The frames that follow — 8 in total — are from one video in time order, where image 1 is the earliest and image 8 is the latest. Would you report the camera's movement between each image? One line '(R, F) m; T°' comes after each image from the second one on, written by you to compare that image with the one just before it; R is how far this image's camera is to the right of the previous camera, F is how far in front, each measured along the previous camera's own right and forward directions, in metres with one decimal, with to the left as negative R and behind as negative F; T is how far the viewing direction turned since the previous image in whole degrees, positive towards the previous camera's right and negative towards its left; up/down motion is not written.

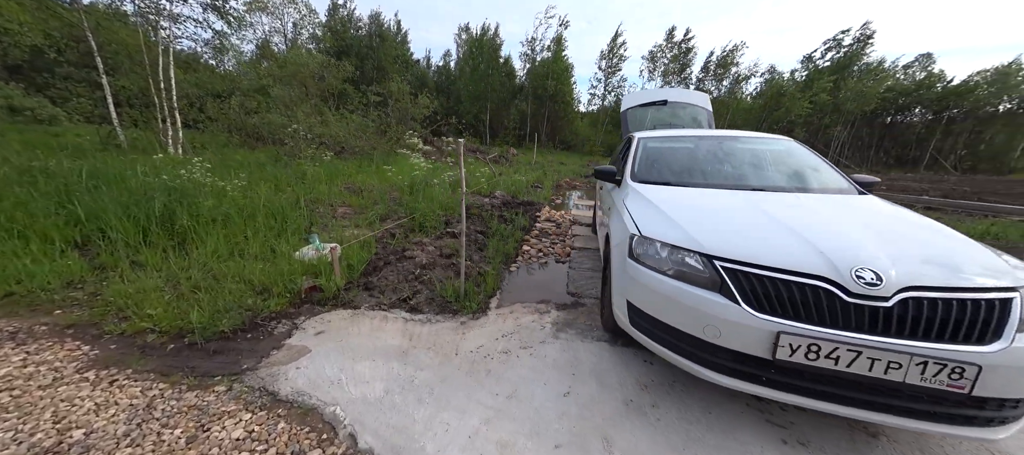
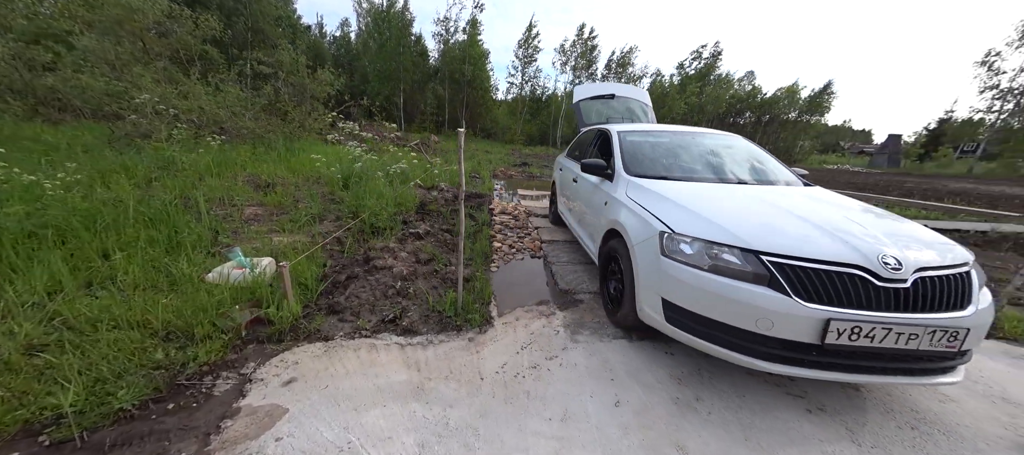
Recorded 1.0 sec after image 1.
(-0.7, +0.3) m; +16°
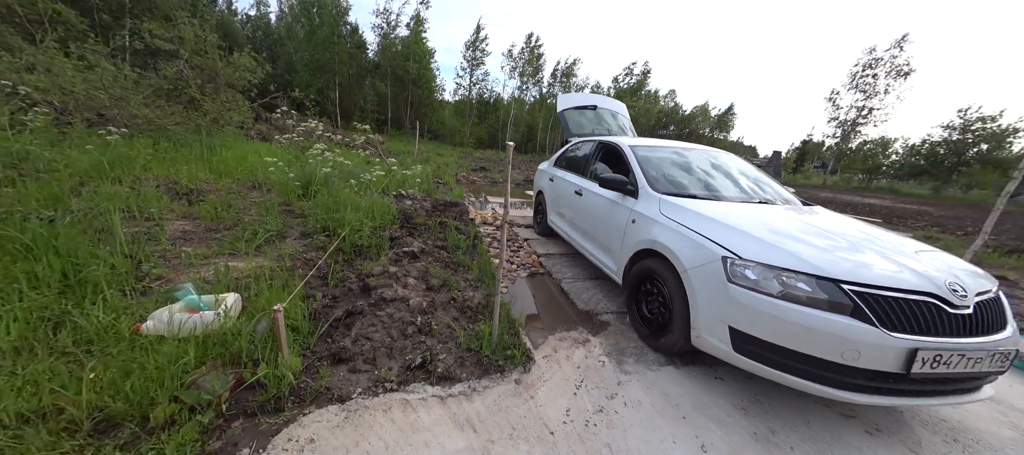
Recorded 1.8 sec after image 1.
(-0.7, +0.3) m; +11°
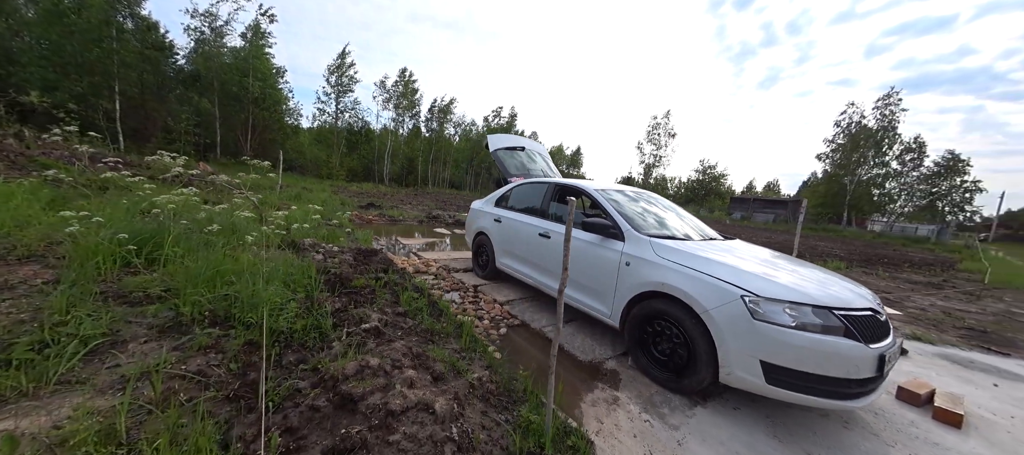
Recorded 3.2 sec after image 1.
(-0.9, +0.5) m; +24°
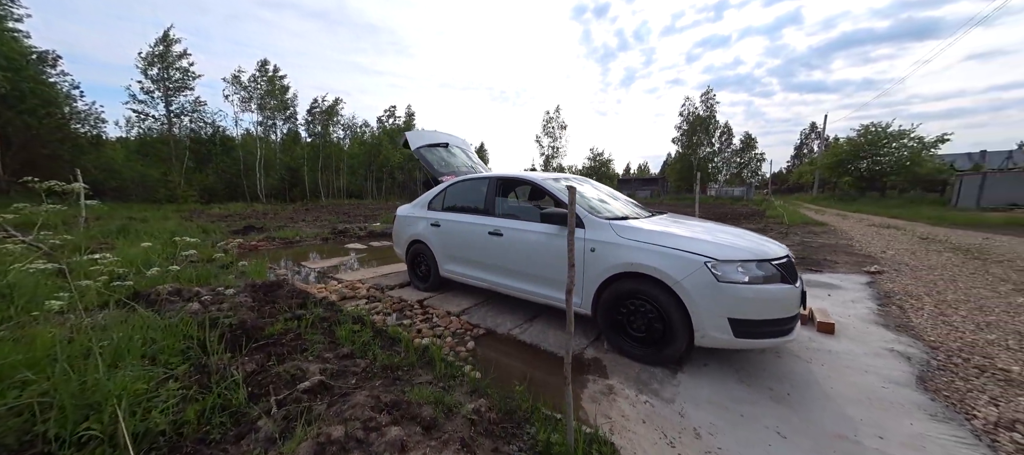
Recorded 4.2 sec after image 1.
(-0.3, +0.3) m; +16°
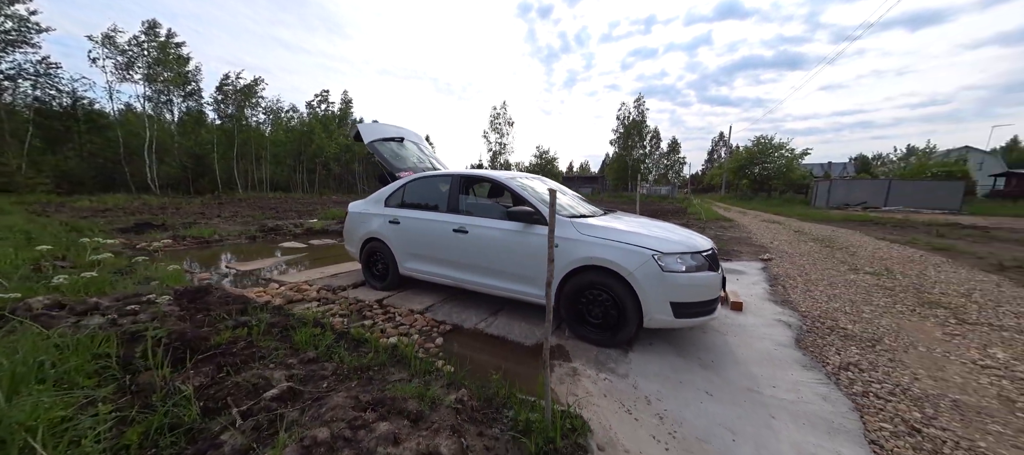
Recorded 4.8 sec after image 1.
(-0.2, -0.1) m; +10°
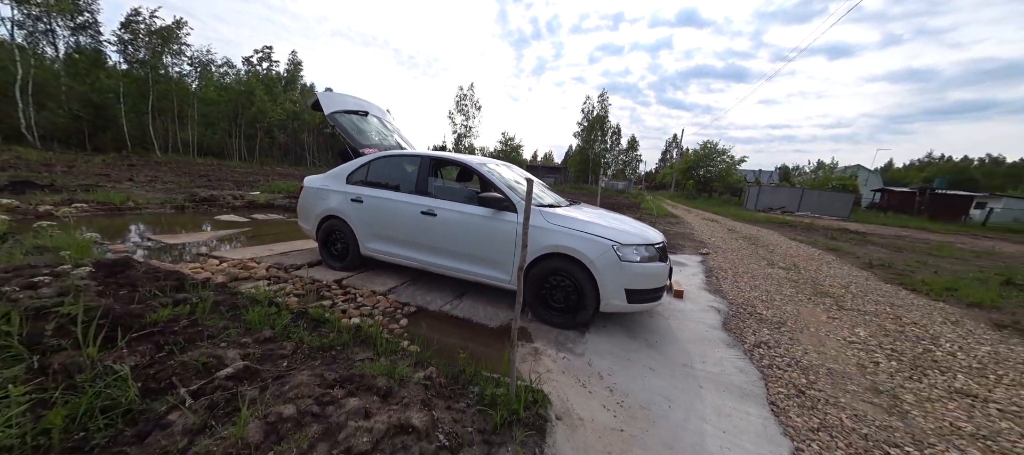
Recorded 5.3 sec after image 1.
(-0.1, -0.1) m; +7°
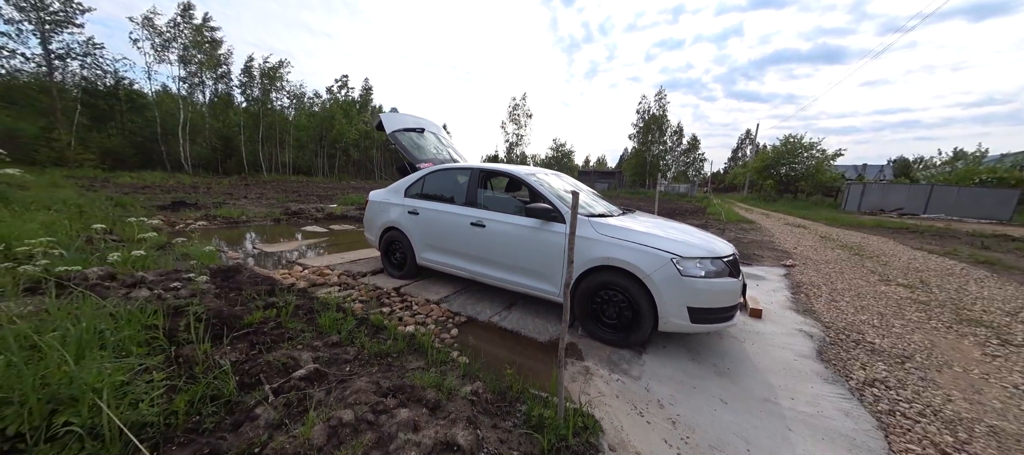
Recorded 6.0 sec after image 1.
(0.0, 0.0) m; -10°
